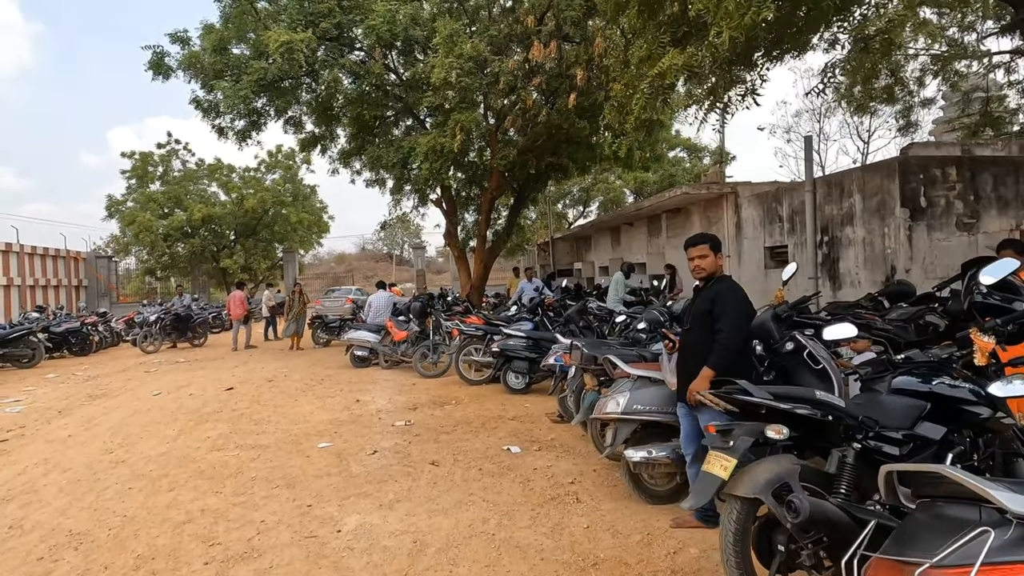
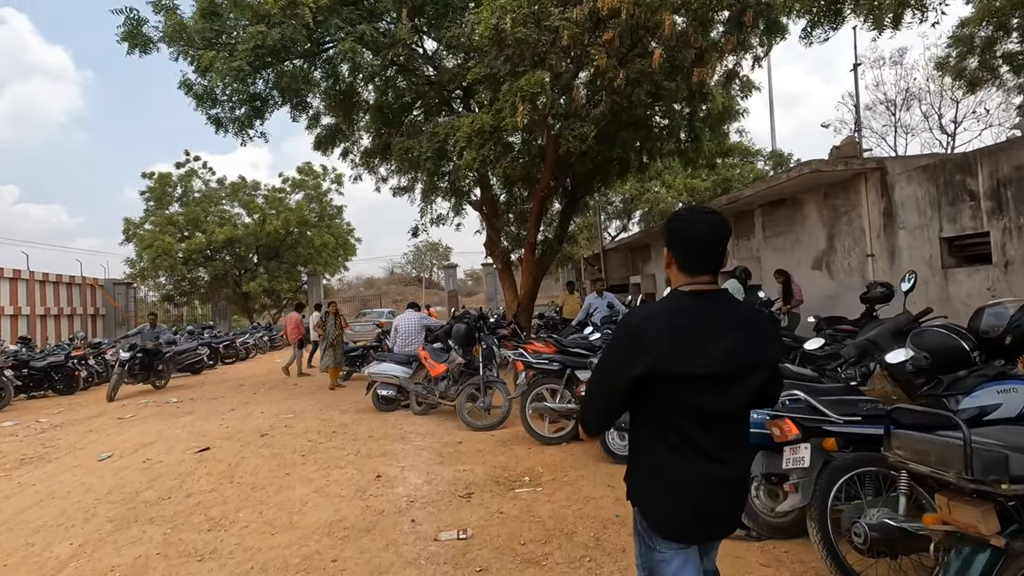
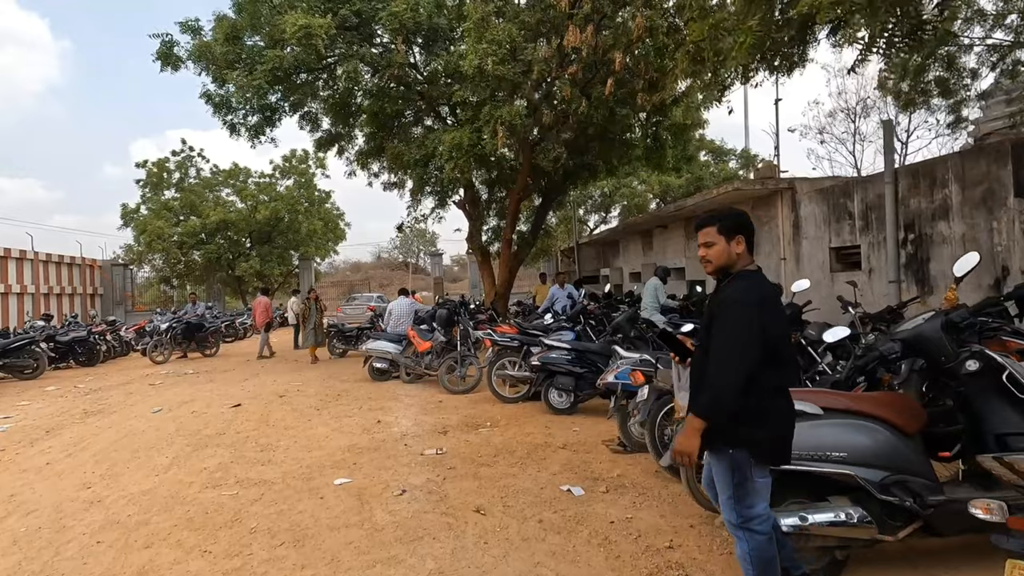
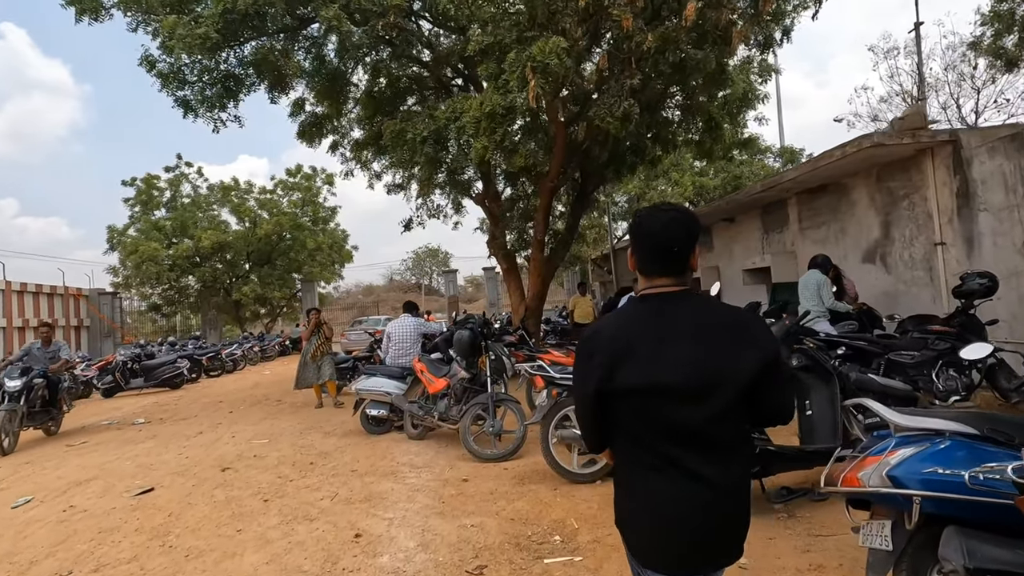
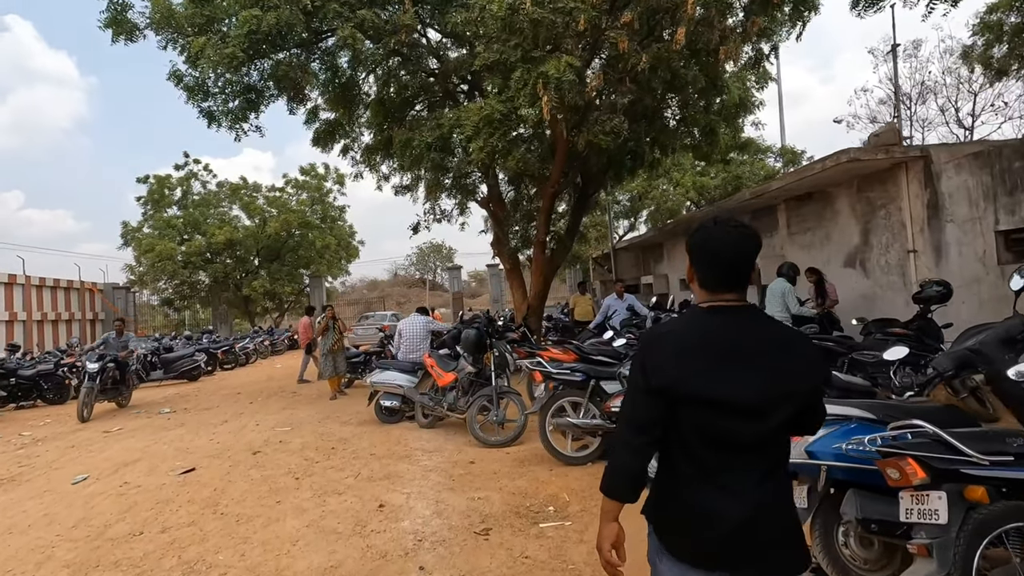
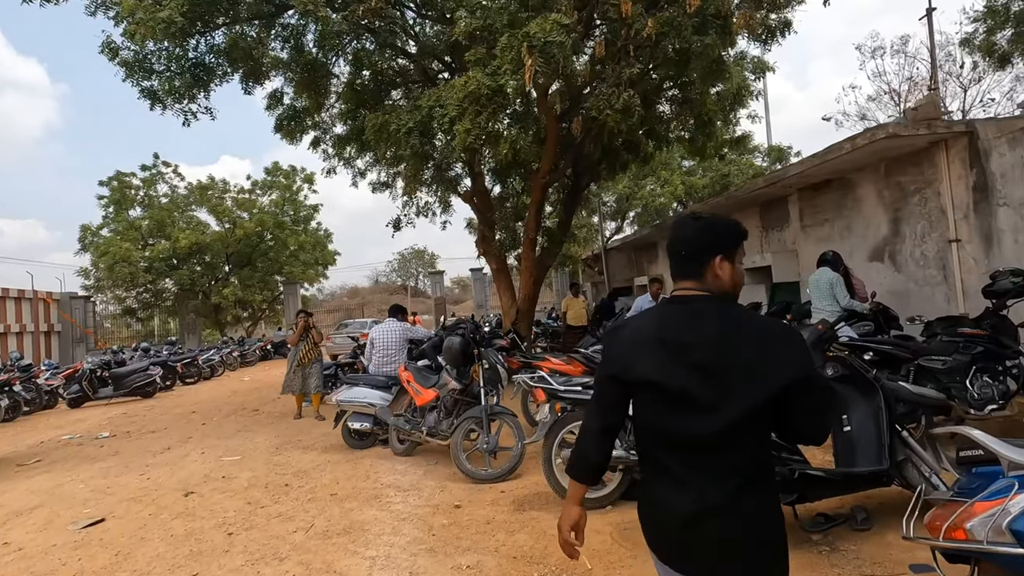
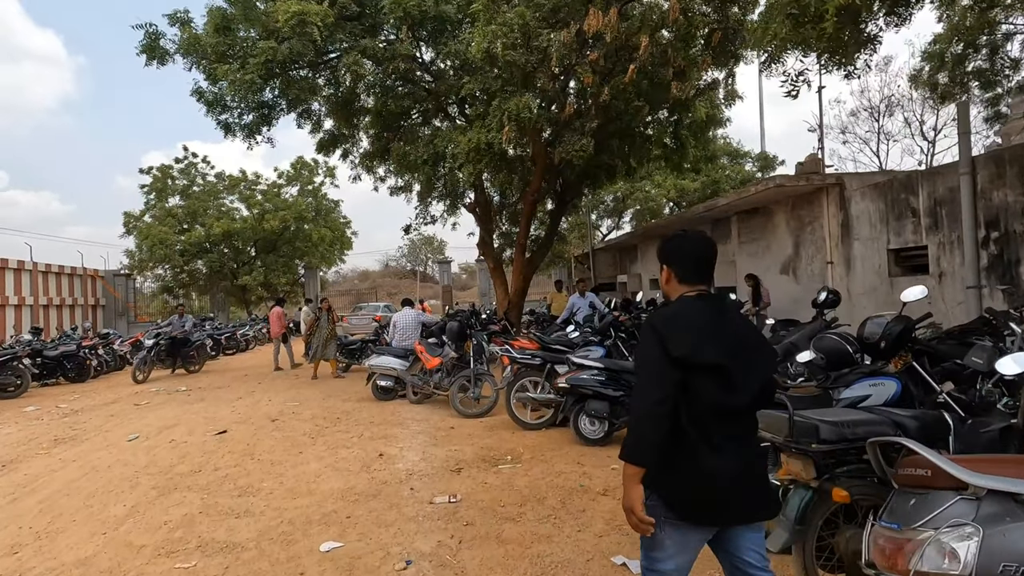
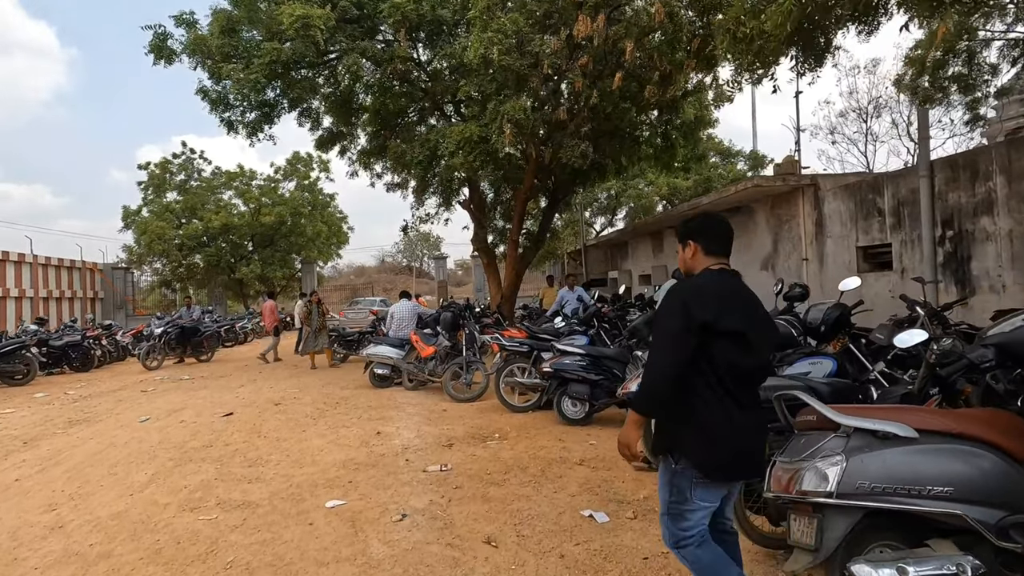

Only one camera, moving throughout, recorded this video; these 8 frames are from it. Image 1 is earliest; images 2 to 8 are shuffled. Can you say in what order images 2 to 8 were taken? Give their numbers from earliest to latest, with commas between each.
3, 8, 7, 2, 5, 4, 6
